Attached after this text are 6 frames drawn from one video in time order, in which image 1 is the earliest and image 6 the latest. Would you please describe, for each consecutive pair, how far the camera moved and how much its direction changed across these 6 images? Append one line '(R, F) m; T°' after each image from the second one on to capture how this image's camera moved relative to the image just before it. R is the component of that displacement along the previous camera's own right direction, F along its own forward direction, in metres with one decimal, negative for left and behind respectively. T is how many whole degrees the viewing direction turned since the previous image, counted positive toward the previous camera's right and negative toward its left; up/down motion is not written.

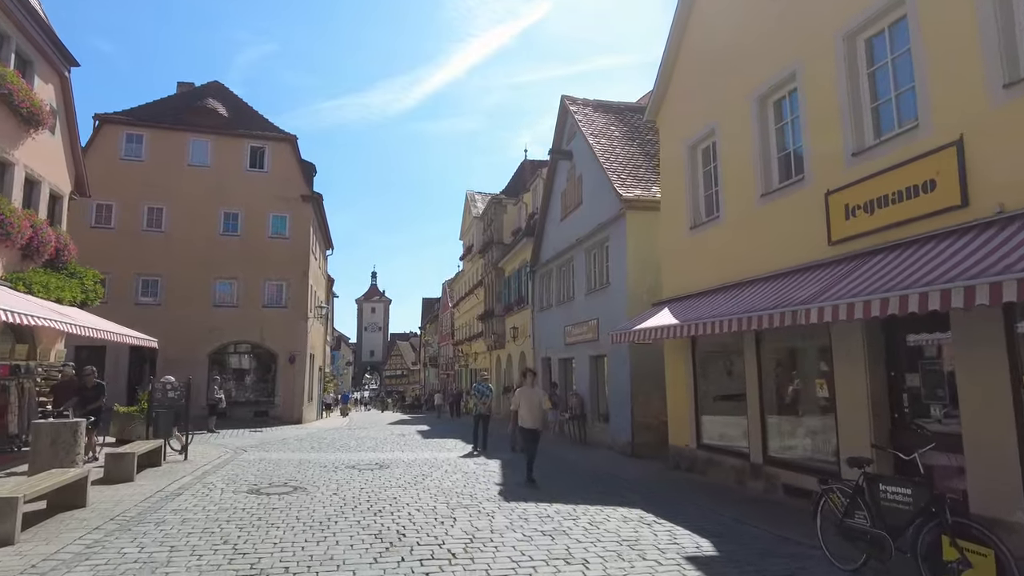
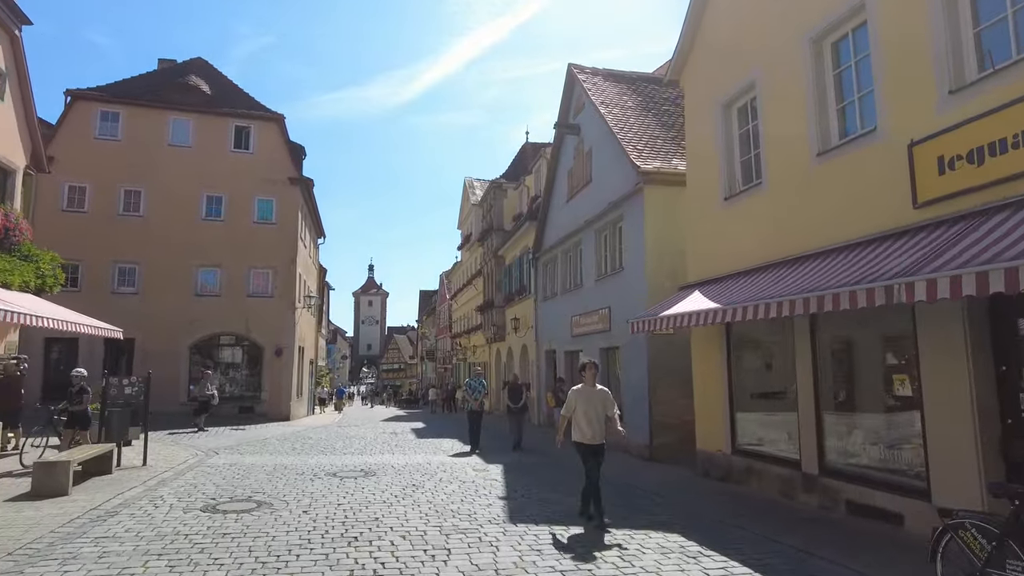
(-0.1, +1.7) m; 0°
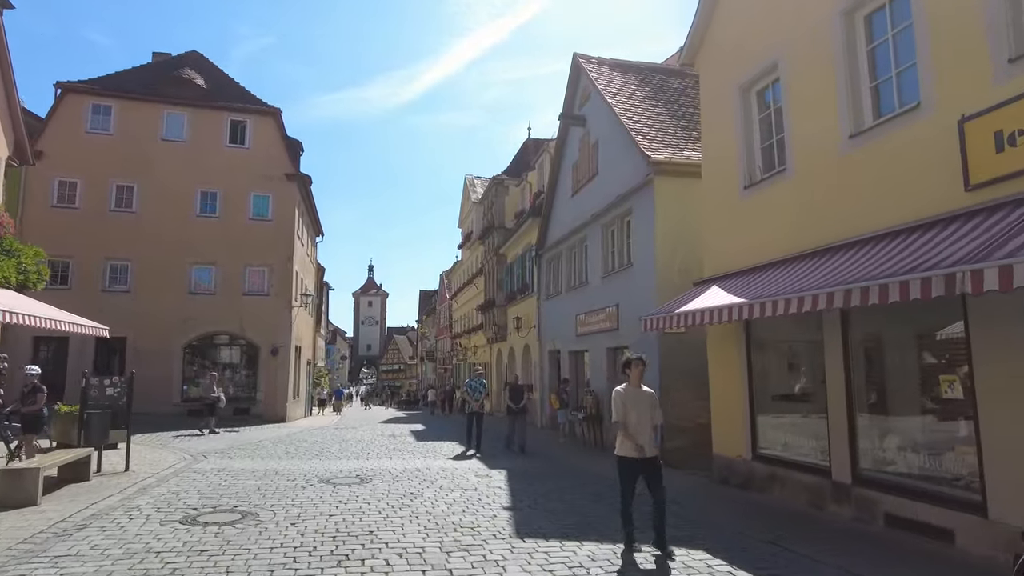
(-0.1, +0.7) m; 0°
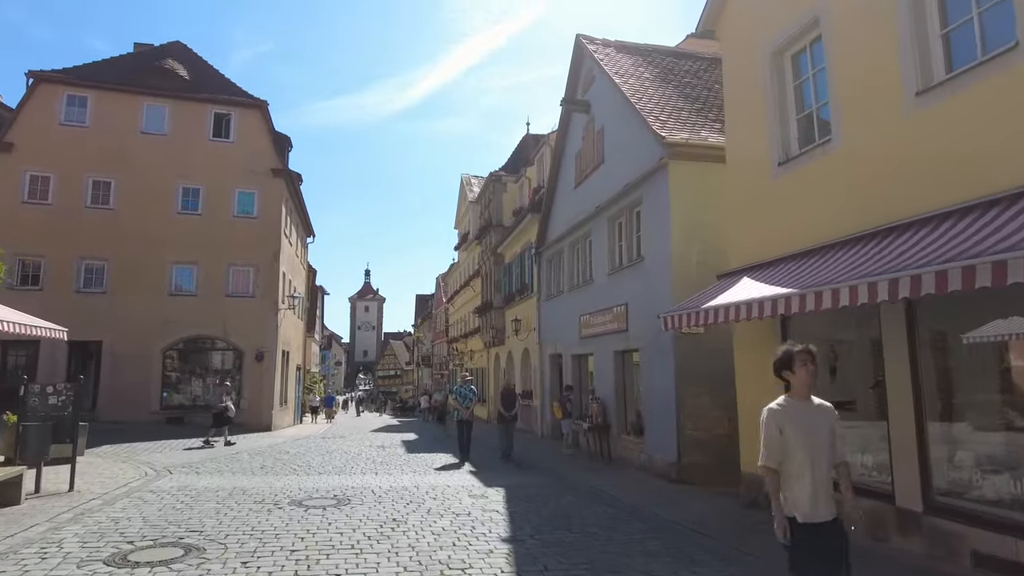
(0.0, +1.3) m; 0°
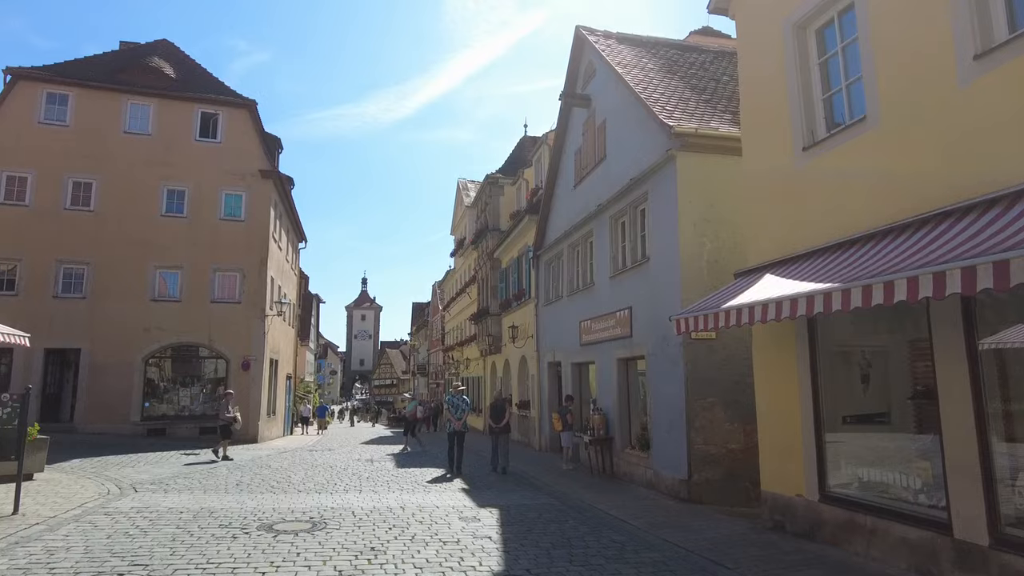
(0.0, +0.9) m; 0°
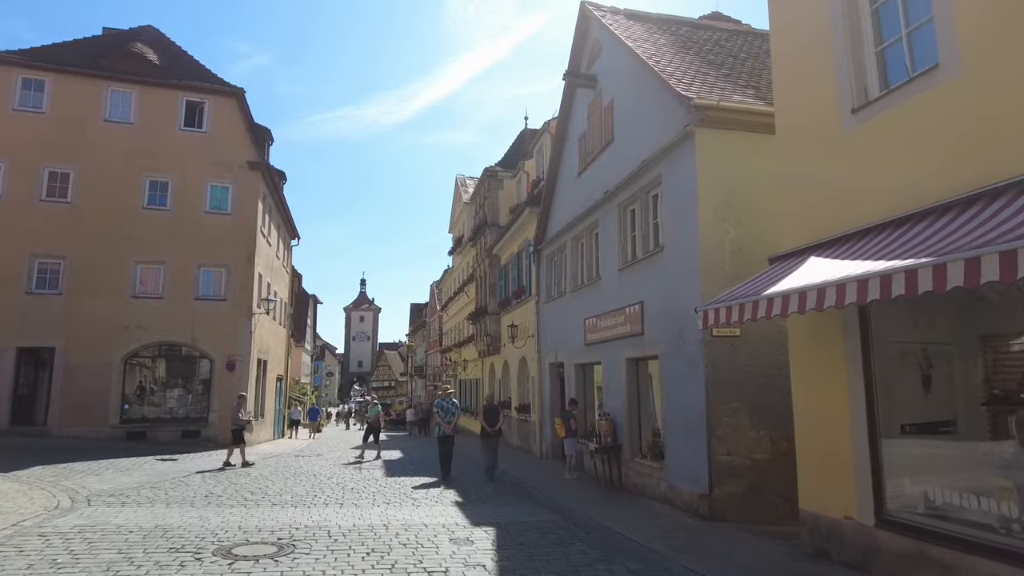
(0.0, +1.2) m; 0°
